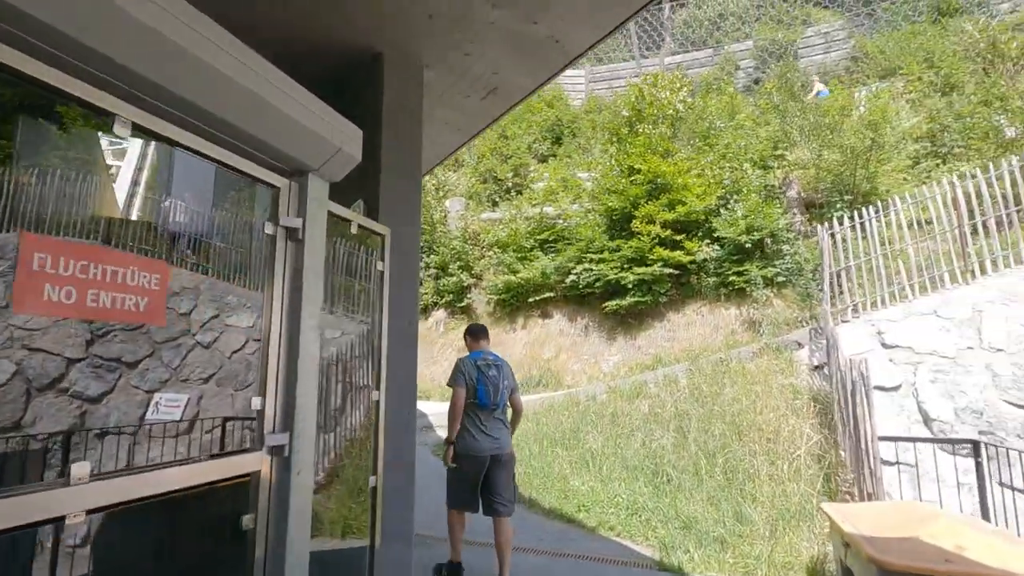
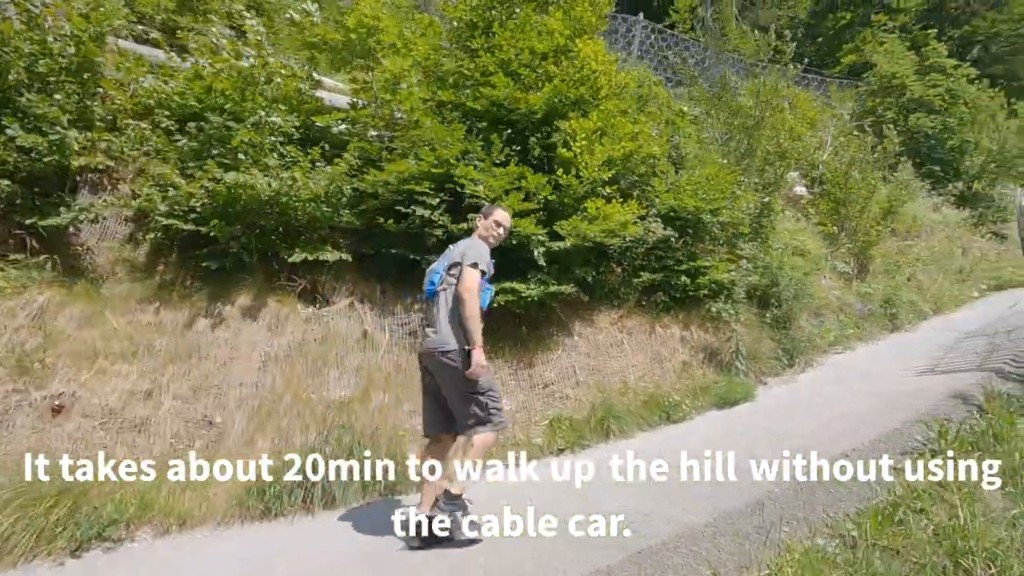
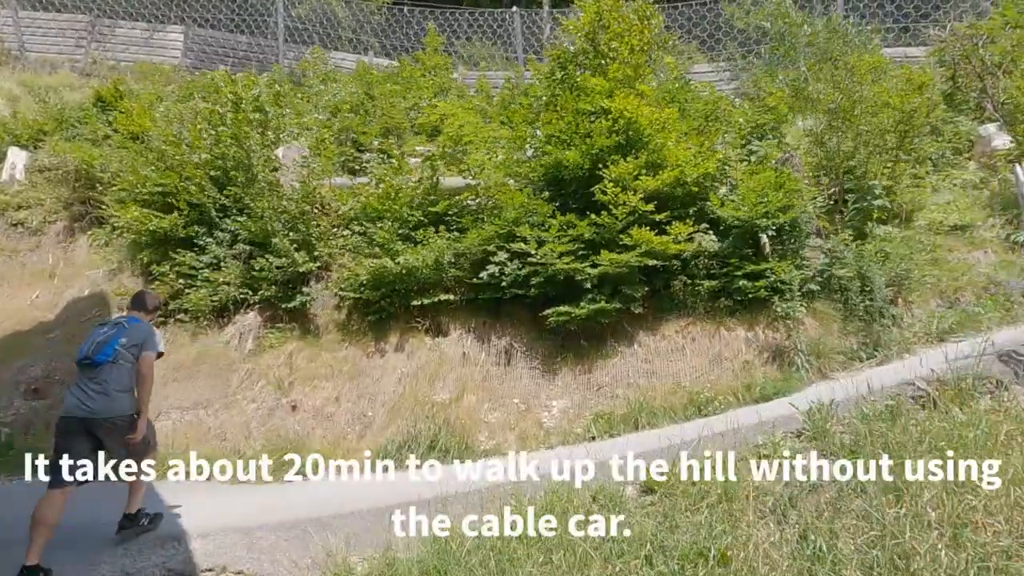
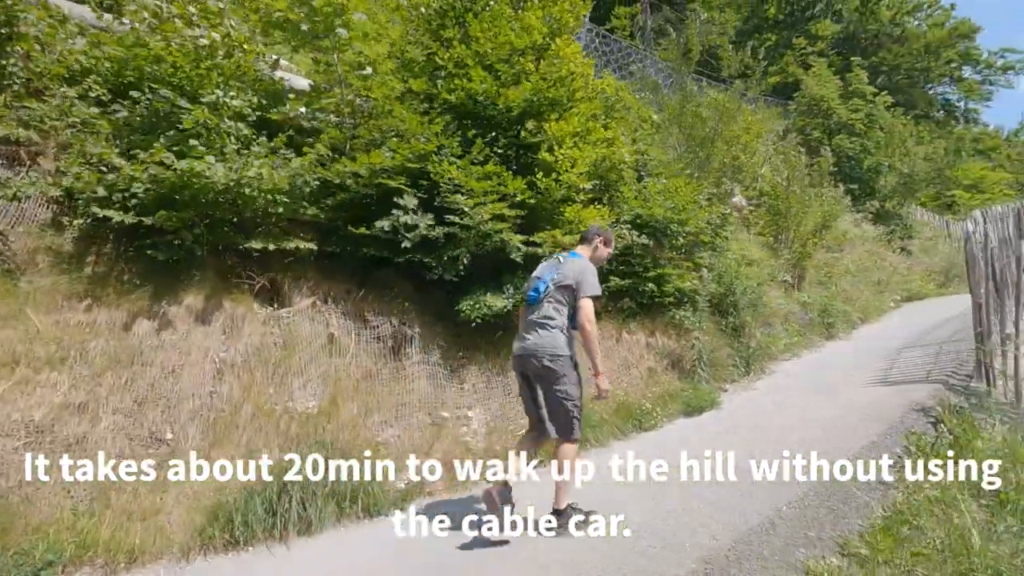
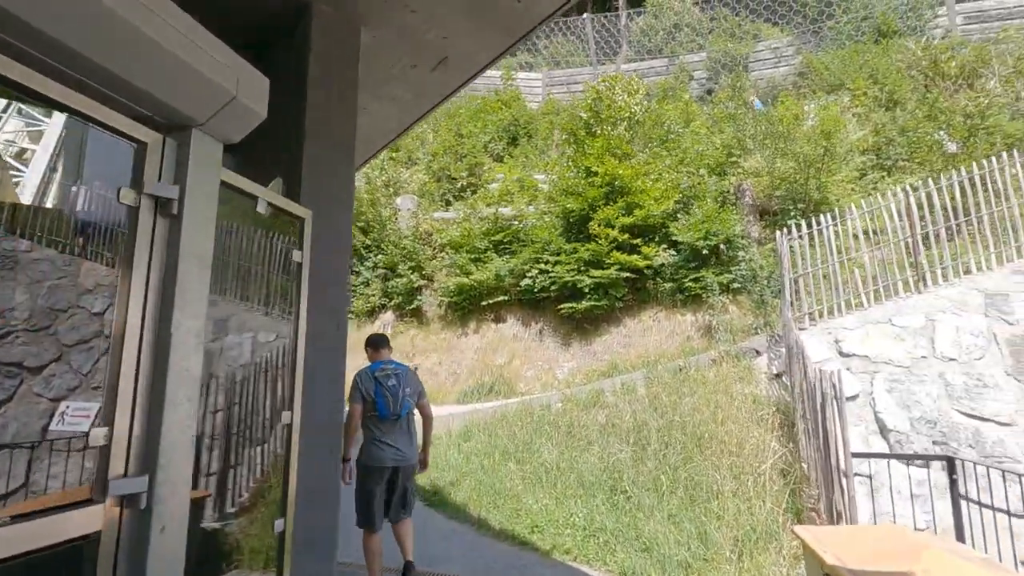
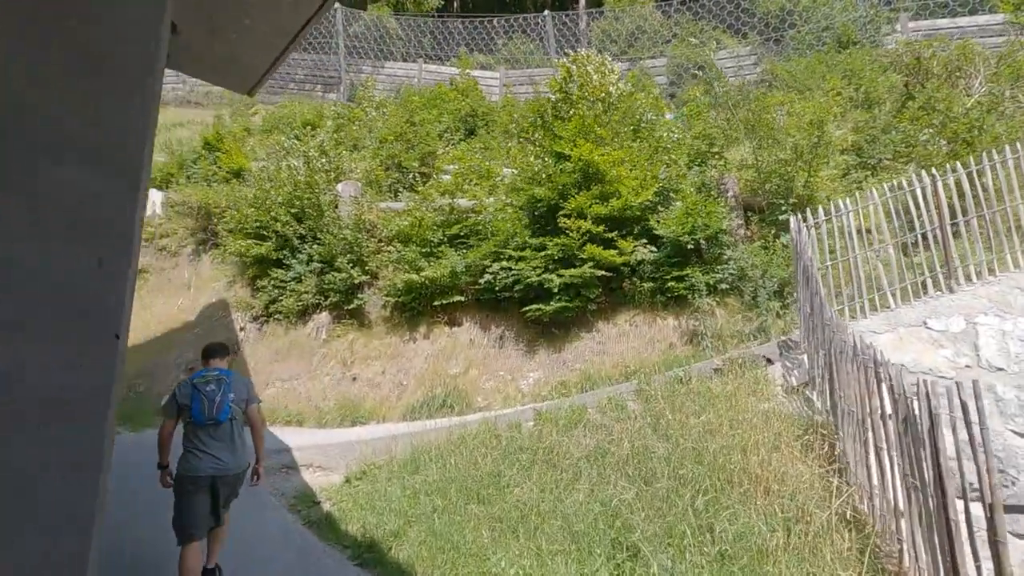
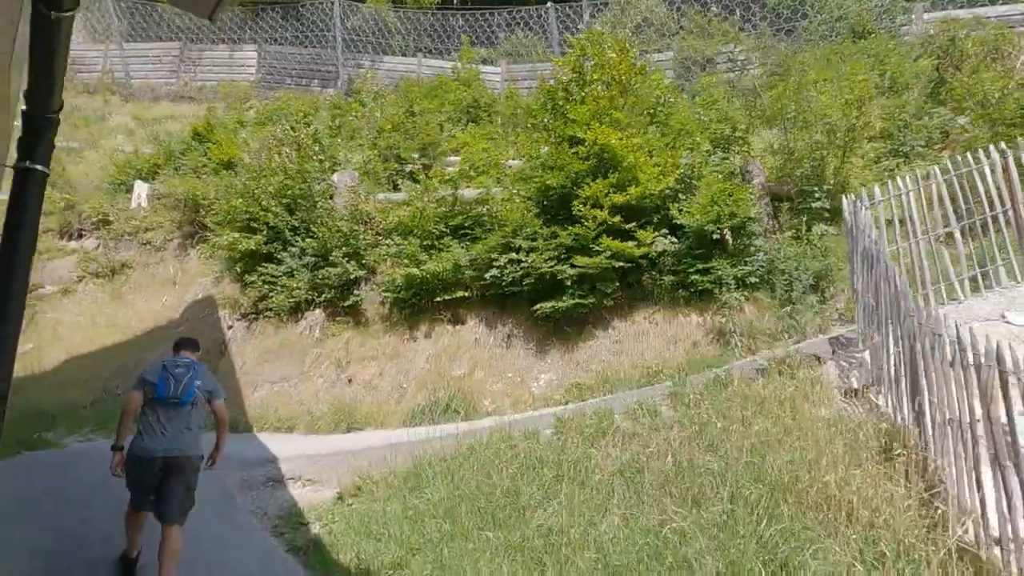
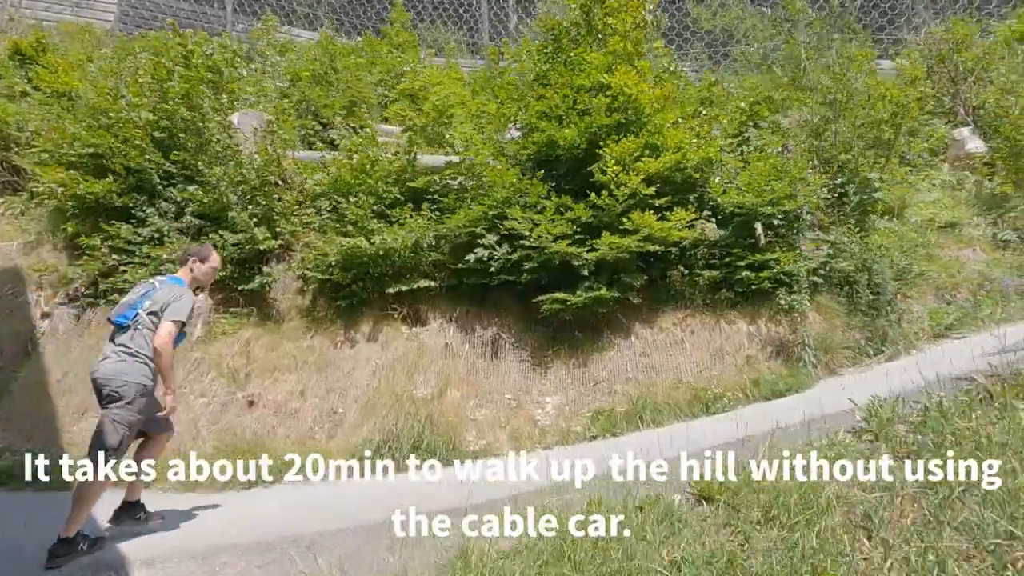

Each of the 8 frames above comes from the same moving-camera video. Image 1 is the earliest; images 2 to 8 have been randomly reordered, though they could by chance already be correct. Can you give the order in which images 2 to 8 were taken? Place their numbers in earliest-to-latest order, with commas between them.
5, 6, 7, 3, 8, 2, 4
